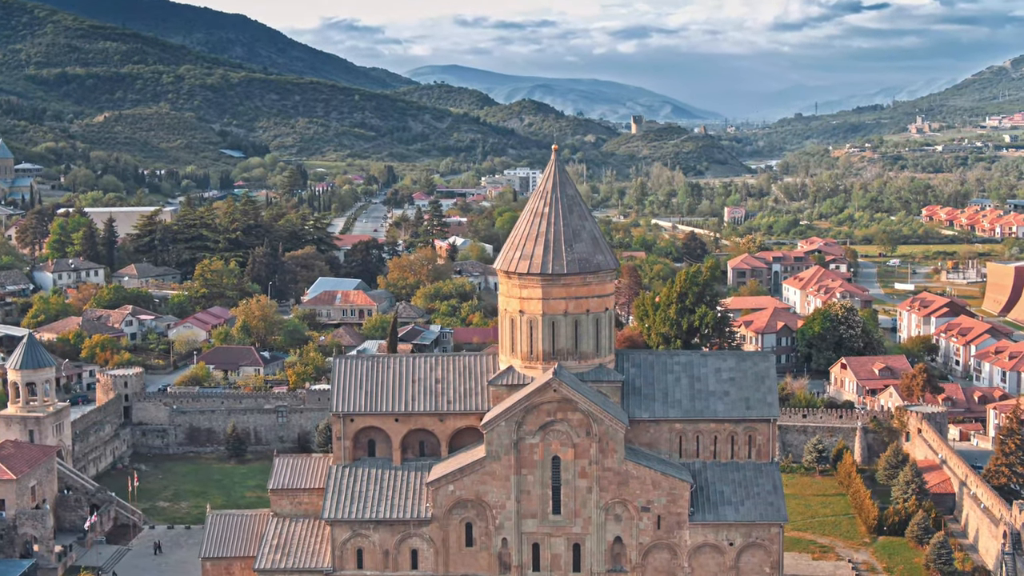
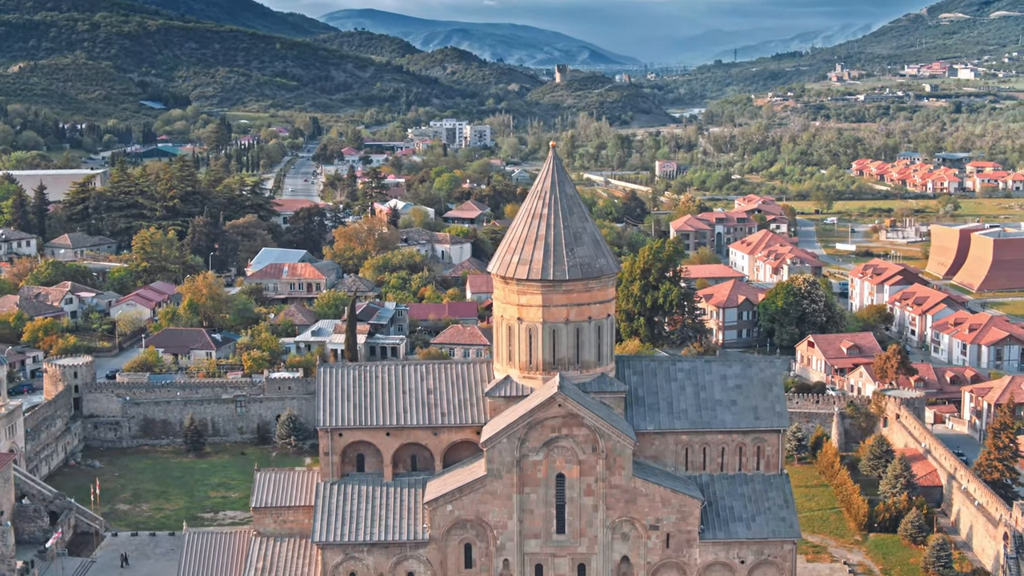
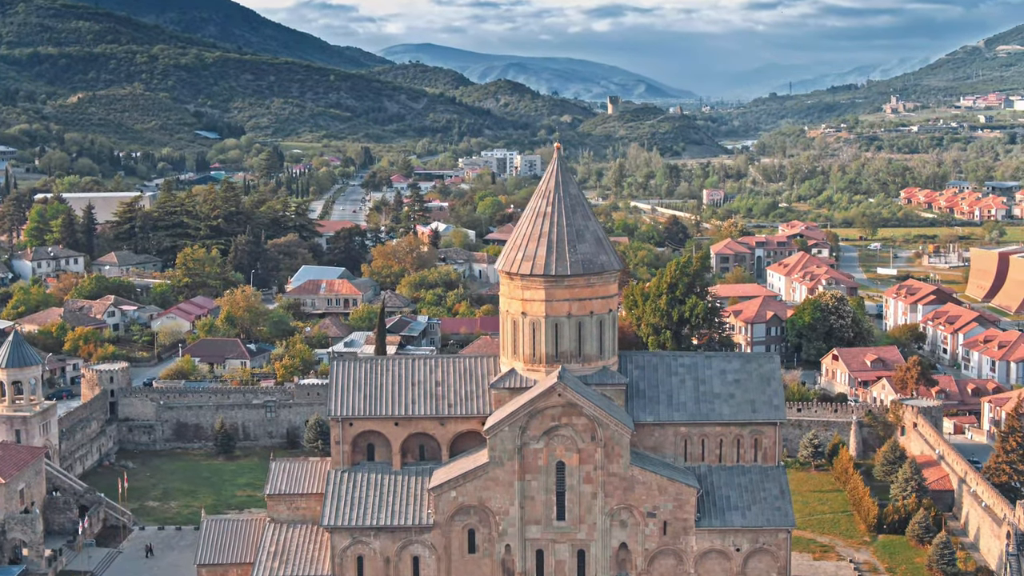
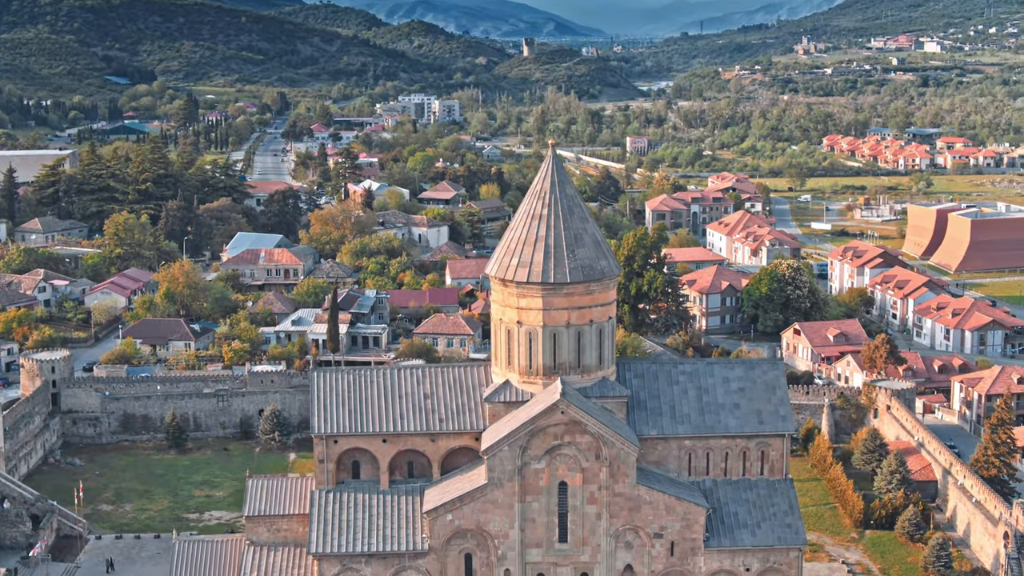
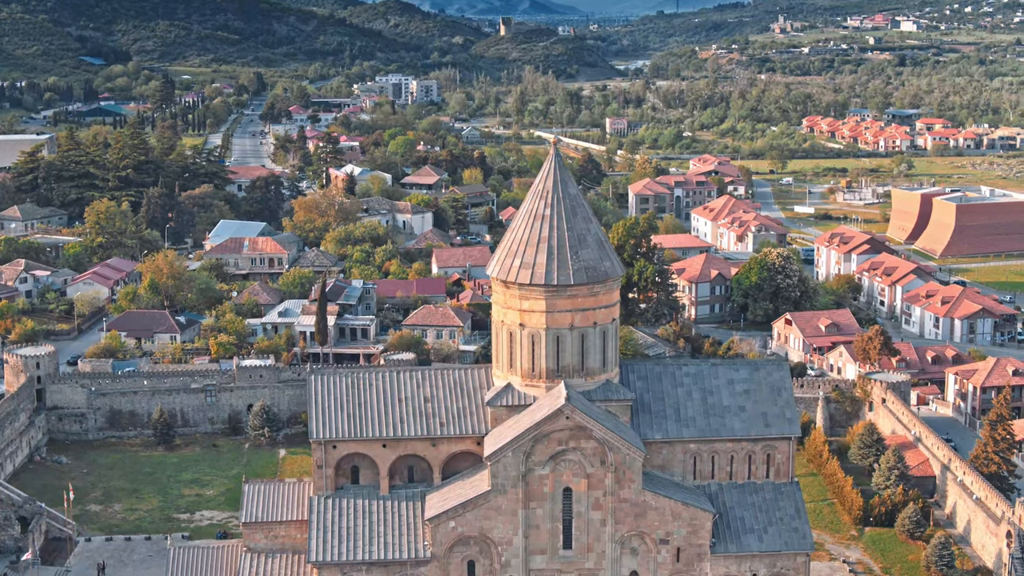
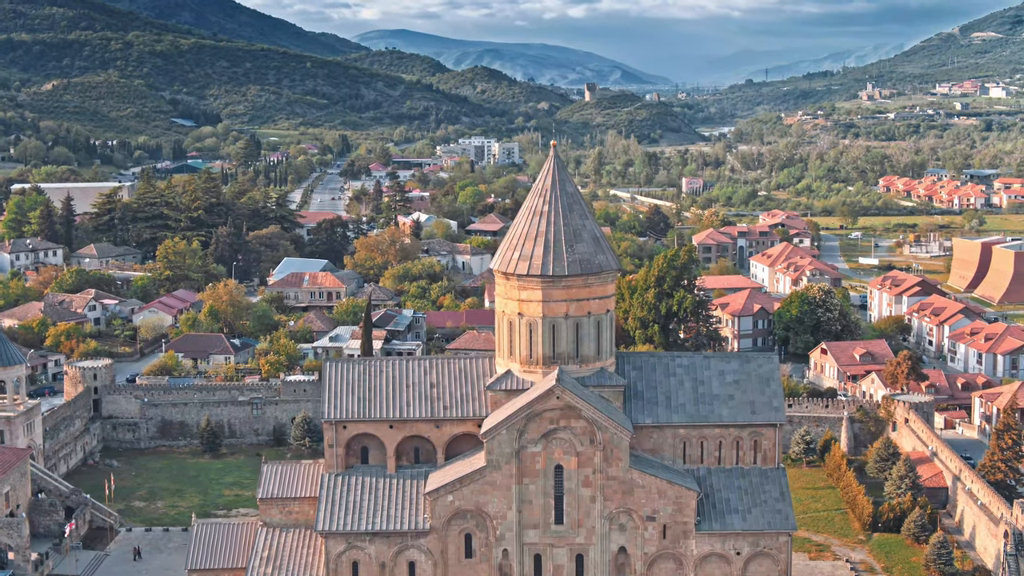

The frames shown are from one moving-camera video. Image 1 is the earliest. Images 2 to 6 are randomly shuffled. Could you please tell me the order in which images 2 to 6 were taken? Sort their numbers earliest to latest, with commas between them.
3, 6, 2, 4, 5
